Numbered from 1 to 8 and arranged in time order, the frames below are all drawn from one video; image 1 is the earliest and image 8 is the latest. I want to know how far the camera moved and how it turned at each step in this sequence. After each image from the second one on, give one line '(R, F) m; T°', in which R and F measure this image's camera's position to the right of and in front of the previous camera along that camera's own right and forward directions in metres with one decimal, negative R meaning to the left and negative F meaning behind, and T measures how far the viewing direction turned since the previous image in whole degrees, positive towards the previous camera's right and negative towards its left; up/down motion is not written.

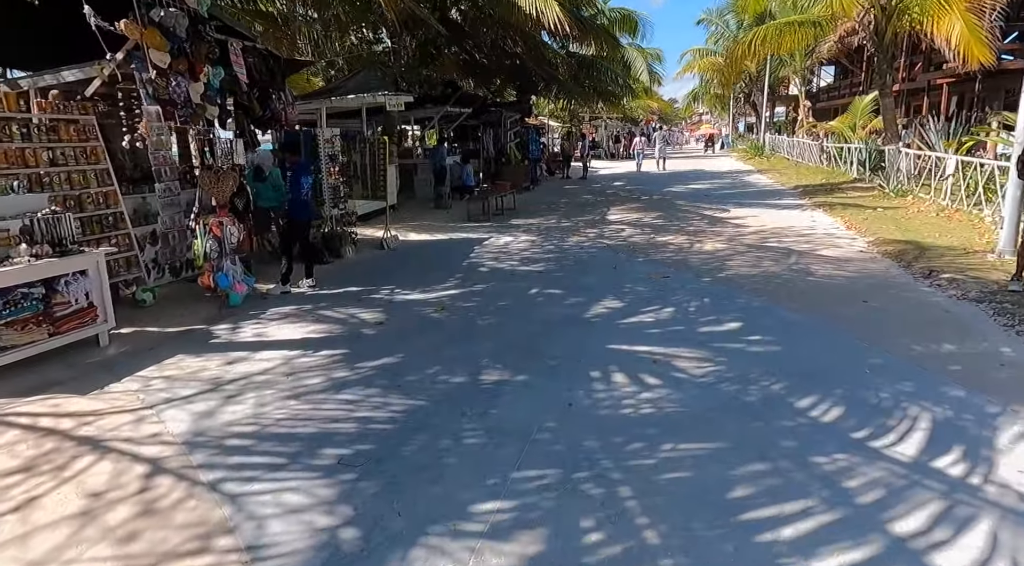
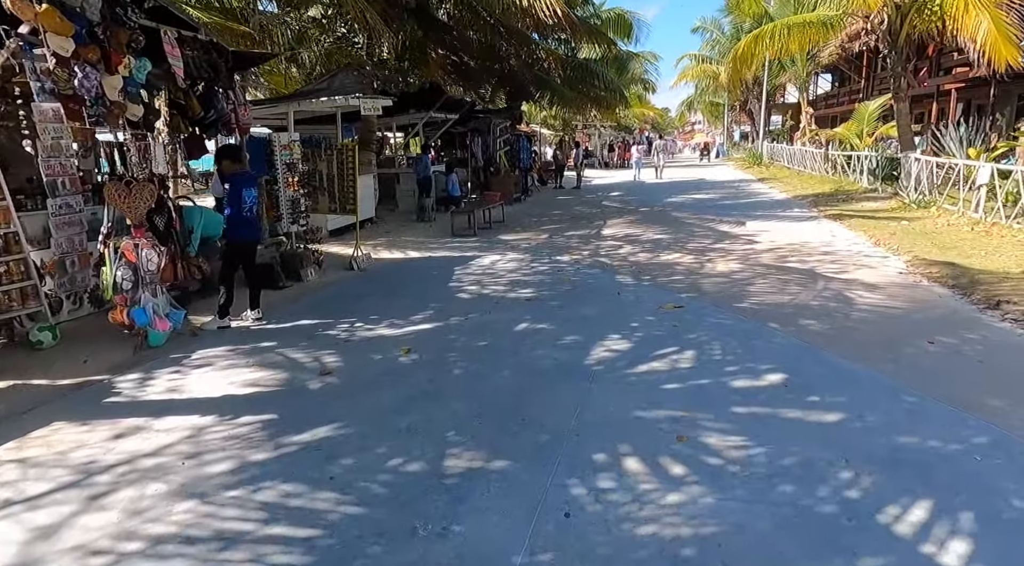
(+0.1, +1.2) m; +1°
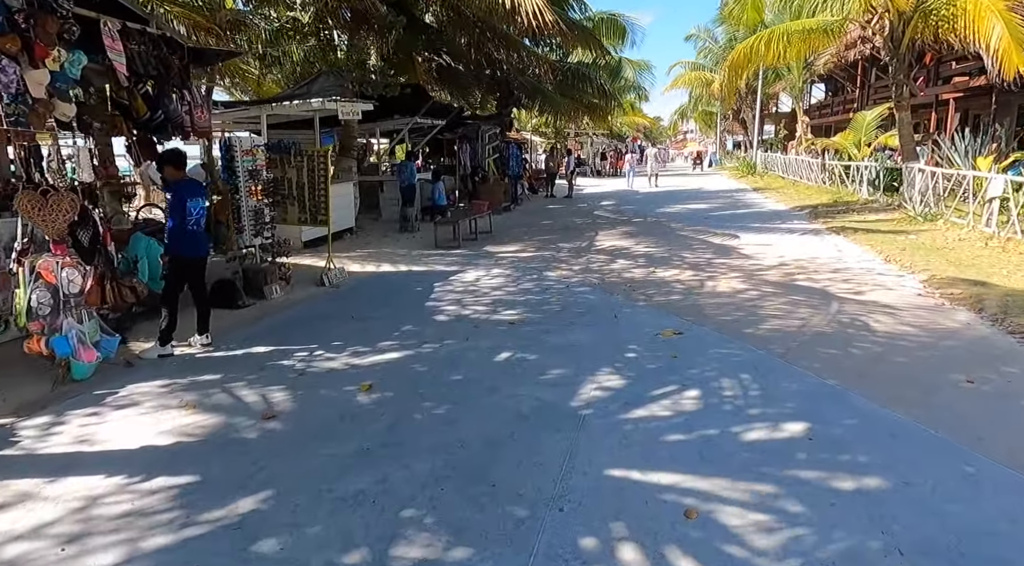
(+0.1, +0.7) m; +1°
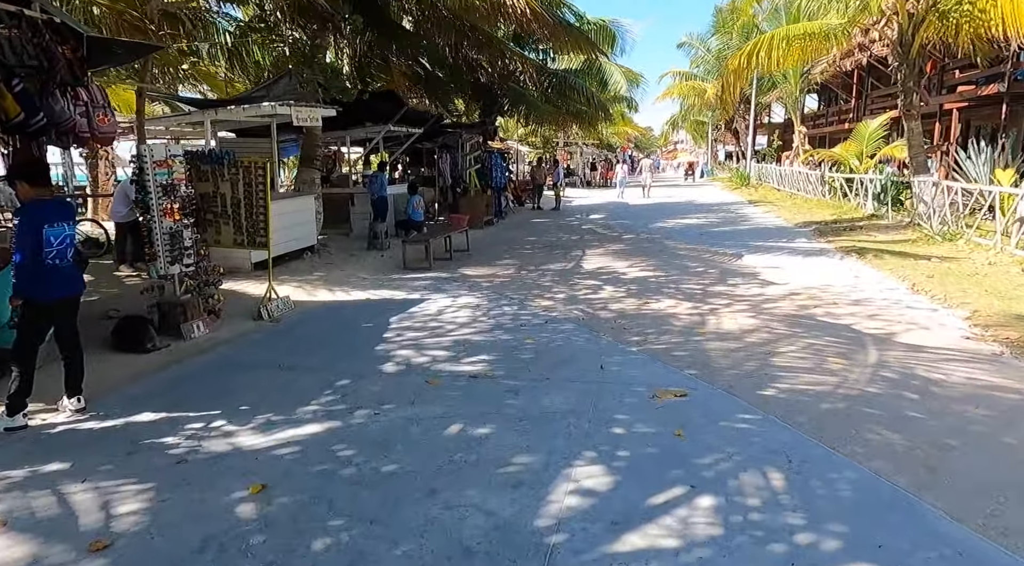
(+0.2, +1.2) m; +1°
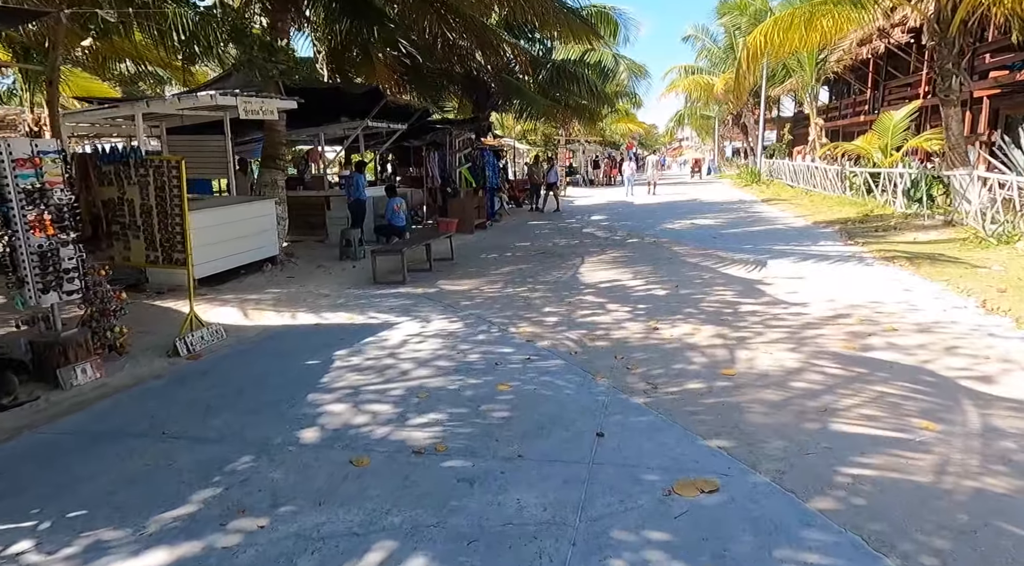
(+0.2, +1.4) m; 0°
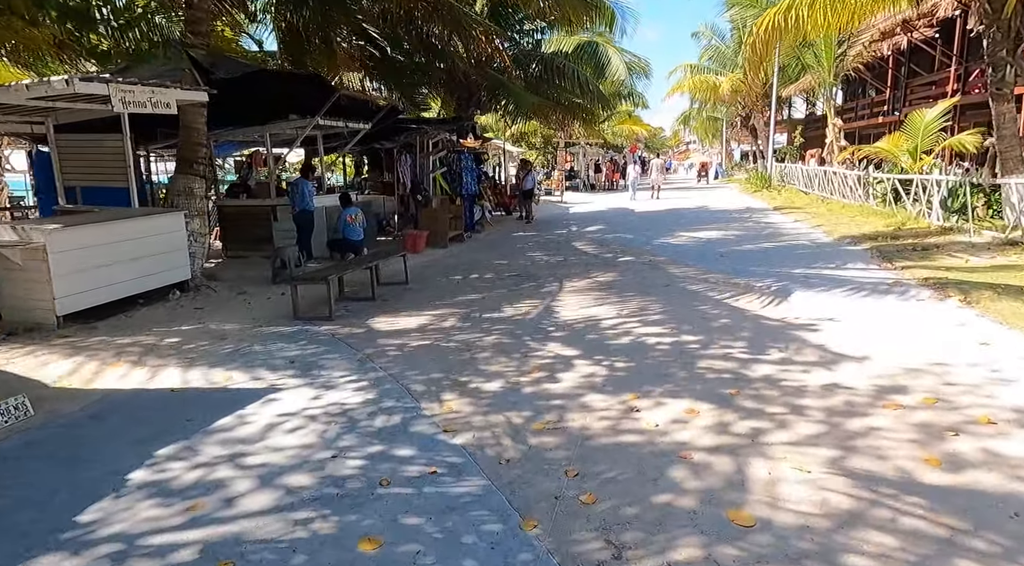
(+0.5, +1.9) m; -1°
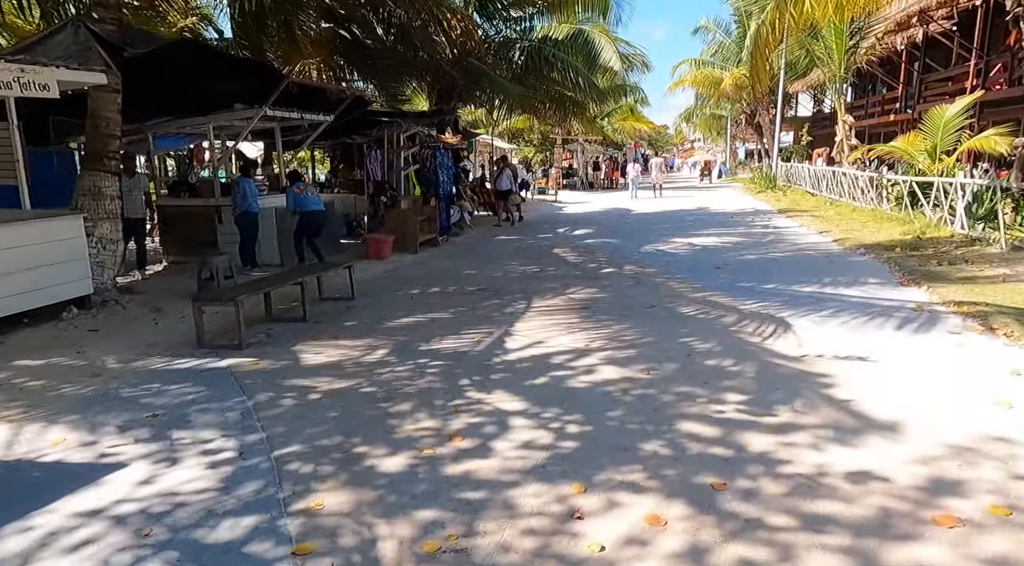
(+0.5, +1.3) m; 0°
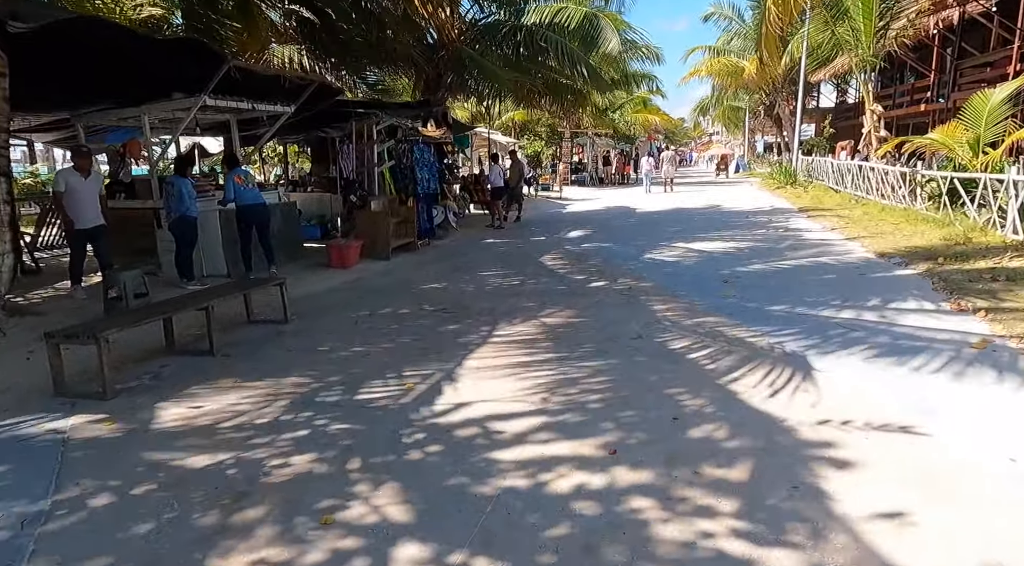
(+0.5, +1.4) m; -1°
